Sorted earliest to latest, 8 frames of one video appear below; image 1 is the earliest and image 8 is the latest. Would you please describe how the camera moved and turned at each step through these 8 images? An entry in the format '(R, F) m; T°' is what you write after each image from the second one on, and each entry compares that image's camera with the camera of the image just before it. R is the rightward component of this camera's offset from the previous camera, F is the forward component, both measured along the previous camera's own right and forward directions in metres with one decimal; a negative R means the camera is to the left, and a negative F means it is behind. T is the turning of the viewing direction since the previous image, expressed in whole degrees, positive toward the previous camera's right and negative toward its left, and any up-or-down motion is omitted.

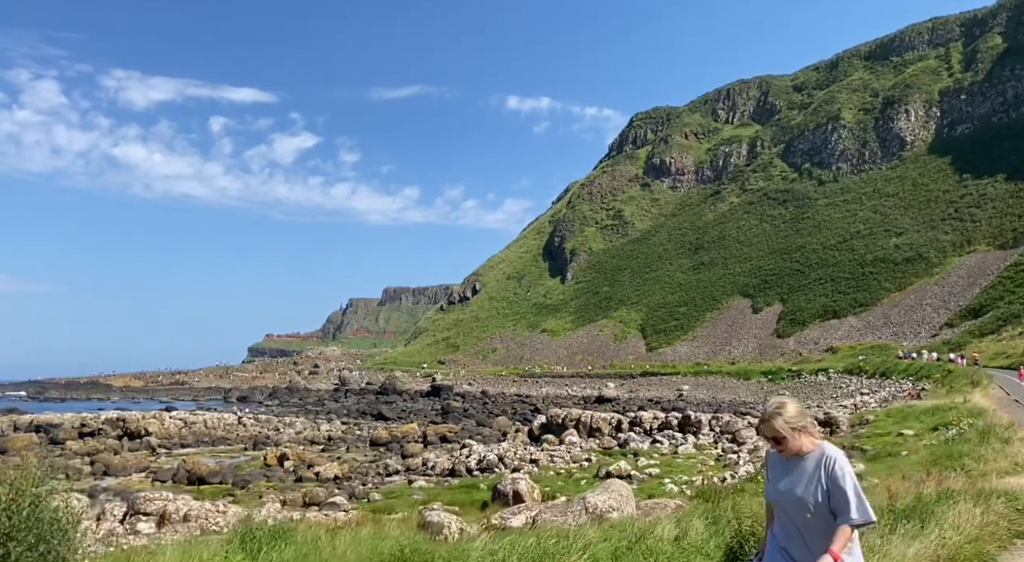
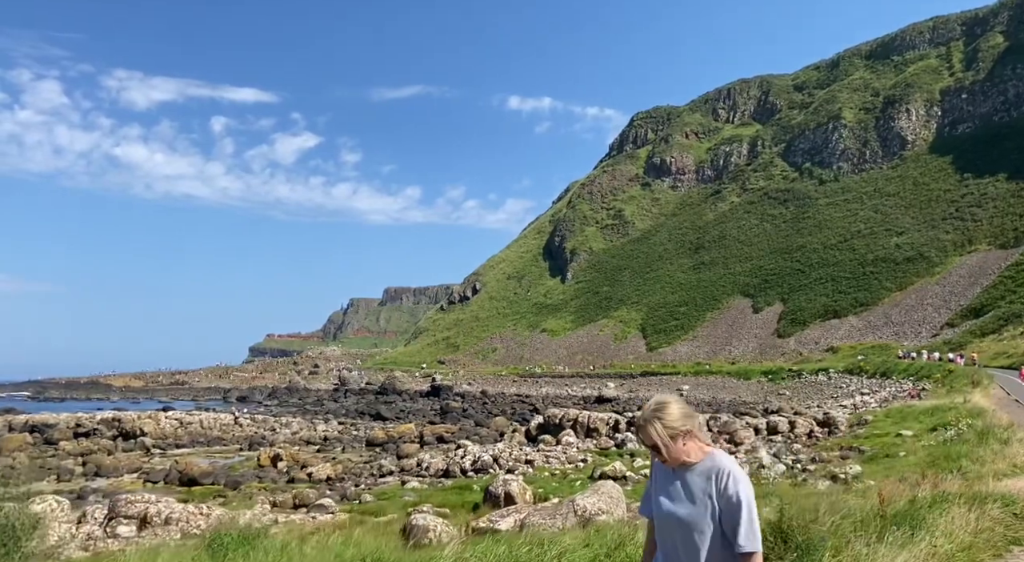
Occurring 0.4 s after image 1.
(+0.2, +0.2) m; 0°
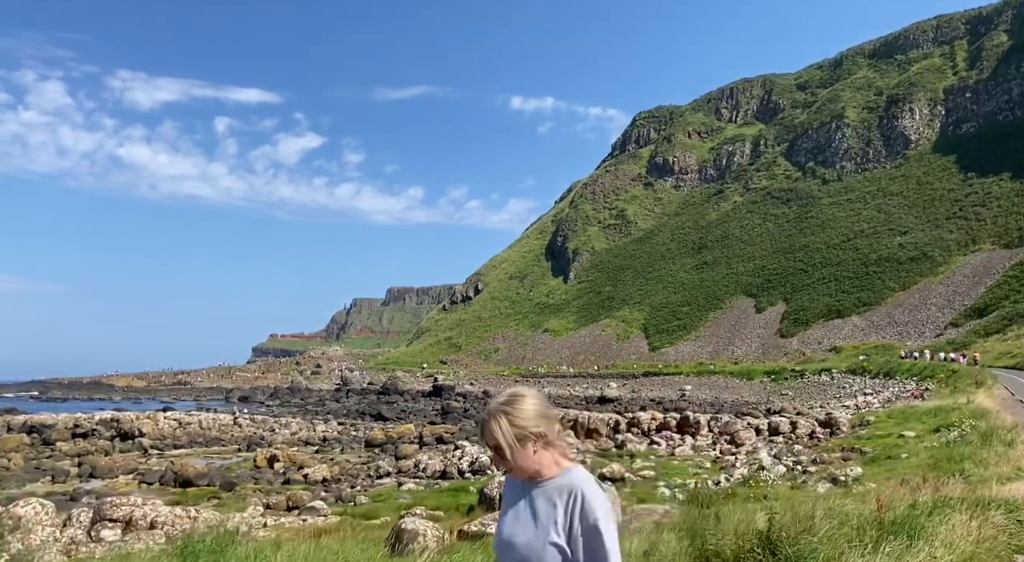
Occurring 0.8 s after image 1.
(+0.1, +0.2) m; 0°
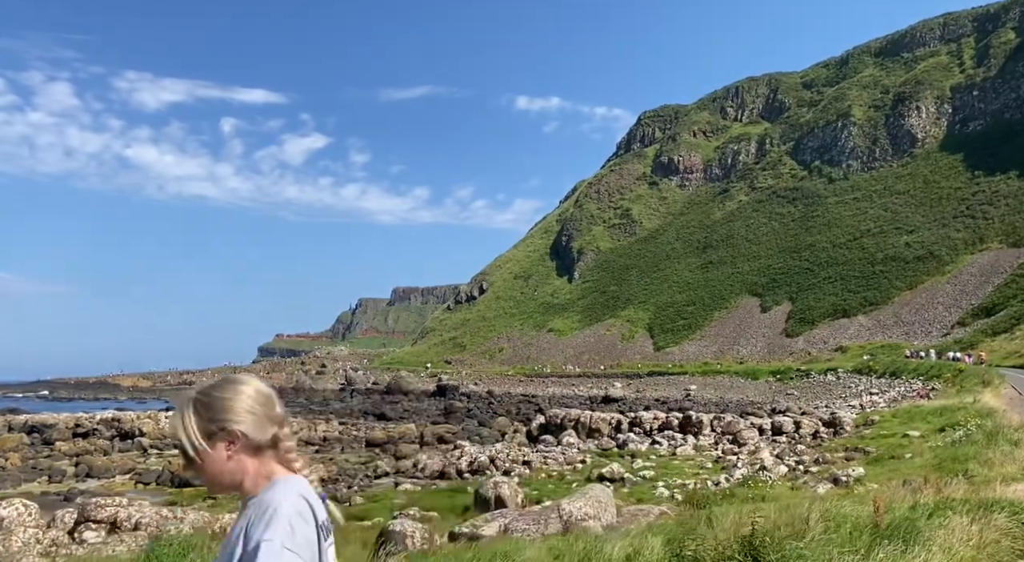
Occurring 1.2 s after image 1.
(+0.2, +0.2) m; 0°
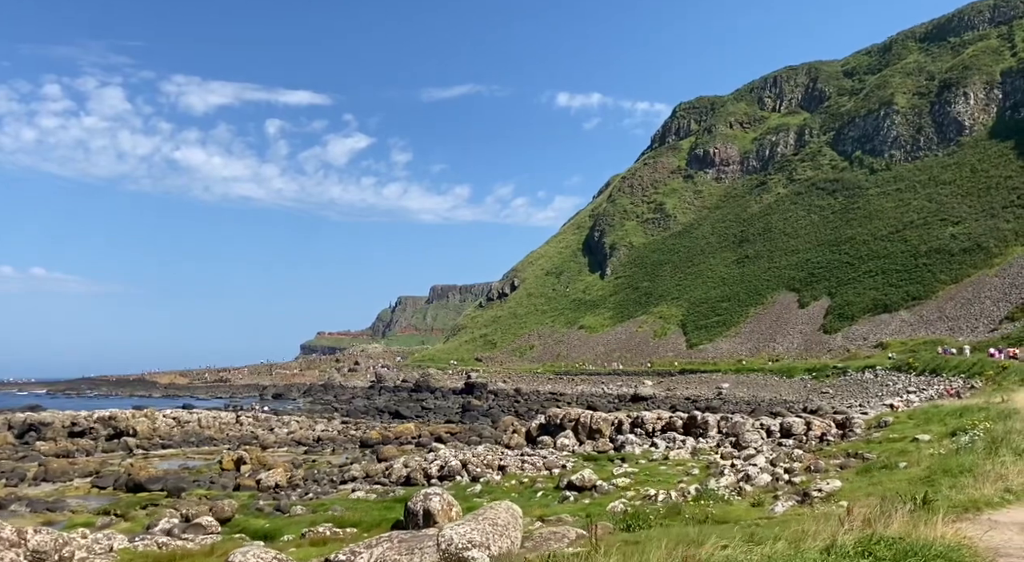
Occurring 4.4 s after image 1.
(+1.7, +1.7) m; -3°
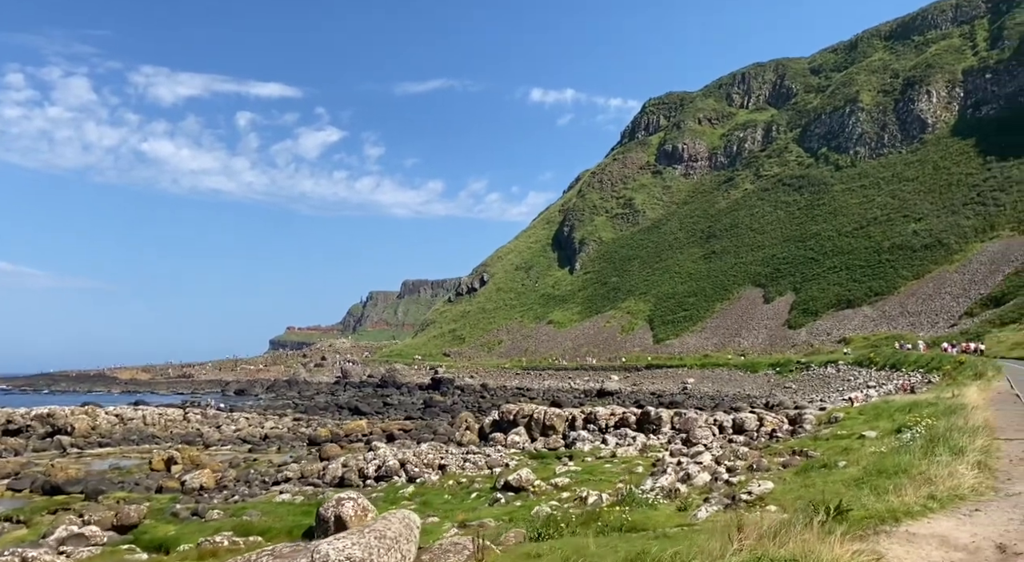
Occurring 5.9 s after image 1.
(+0.8, +0.7) m; +2°
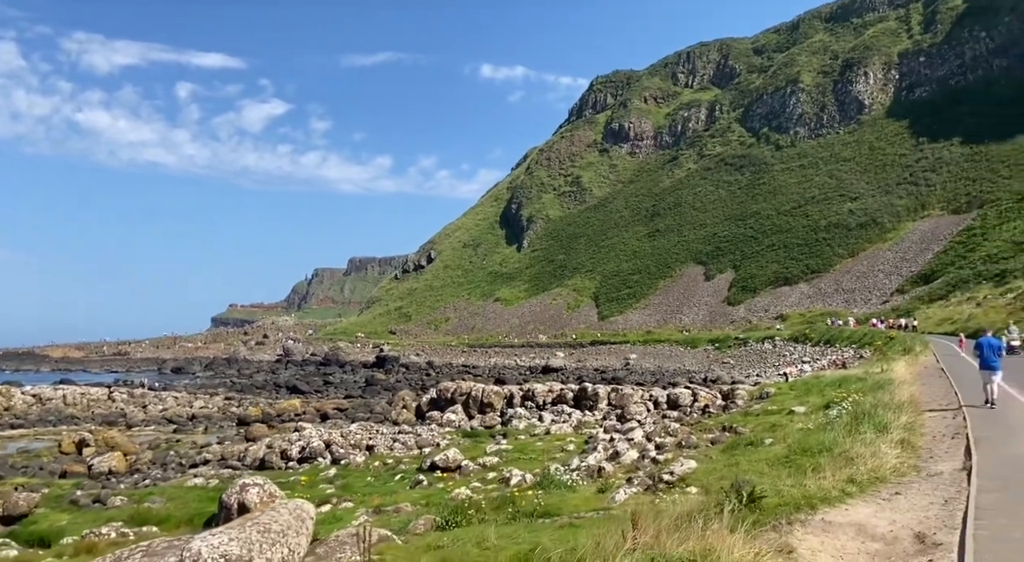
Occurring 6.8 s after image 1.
(+0.4, +0.6) m; +4°
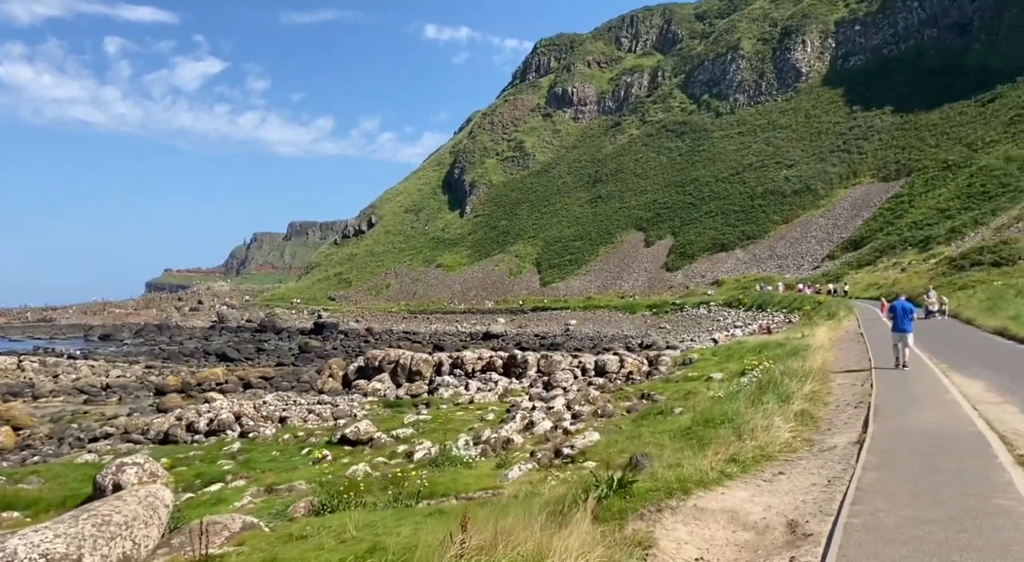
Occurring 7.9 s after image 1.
(+0.6, +0.6) m; +4°
